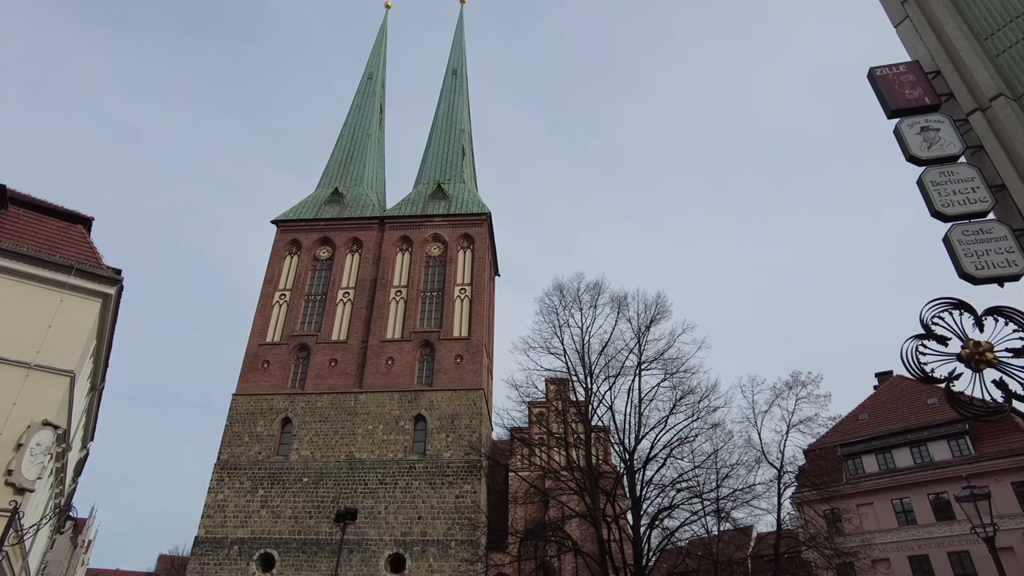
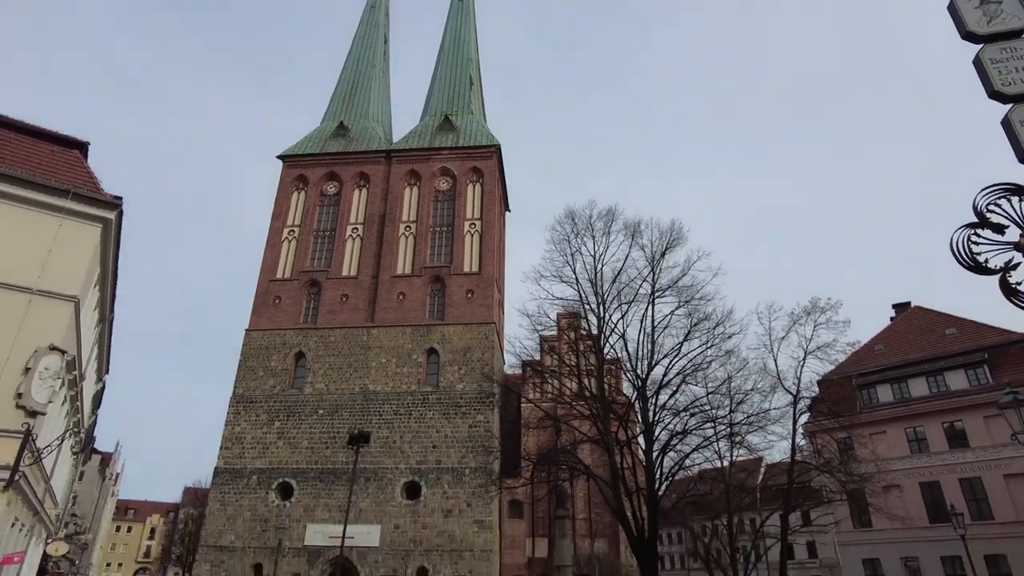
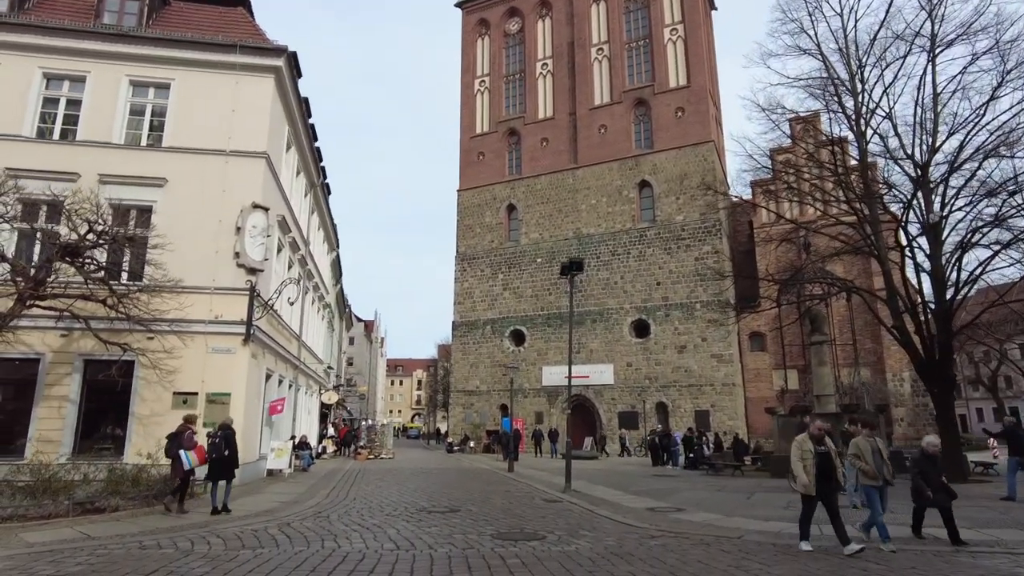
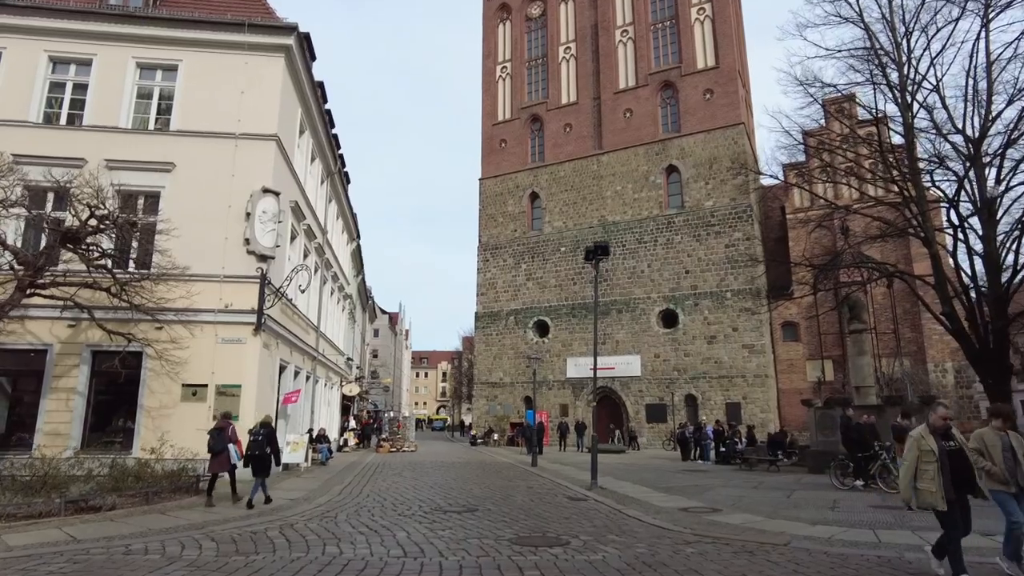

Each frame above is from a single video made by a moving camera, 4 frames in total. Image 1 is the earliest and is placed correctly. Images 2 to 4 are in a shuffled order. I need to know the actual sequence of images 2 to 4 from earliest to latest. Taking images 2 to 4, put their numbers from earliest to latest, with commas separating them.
2, 3, 4
